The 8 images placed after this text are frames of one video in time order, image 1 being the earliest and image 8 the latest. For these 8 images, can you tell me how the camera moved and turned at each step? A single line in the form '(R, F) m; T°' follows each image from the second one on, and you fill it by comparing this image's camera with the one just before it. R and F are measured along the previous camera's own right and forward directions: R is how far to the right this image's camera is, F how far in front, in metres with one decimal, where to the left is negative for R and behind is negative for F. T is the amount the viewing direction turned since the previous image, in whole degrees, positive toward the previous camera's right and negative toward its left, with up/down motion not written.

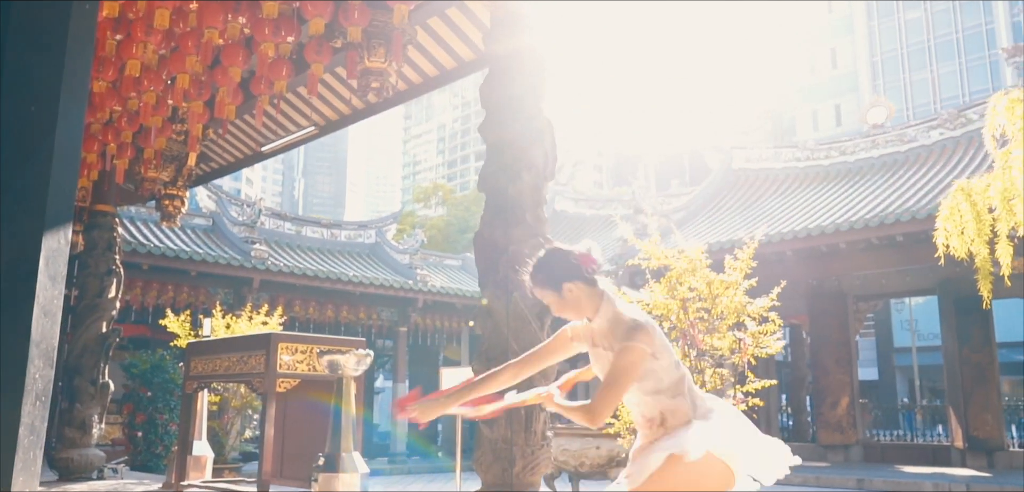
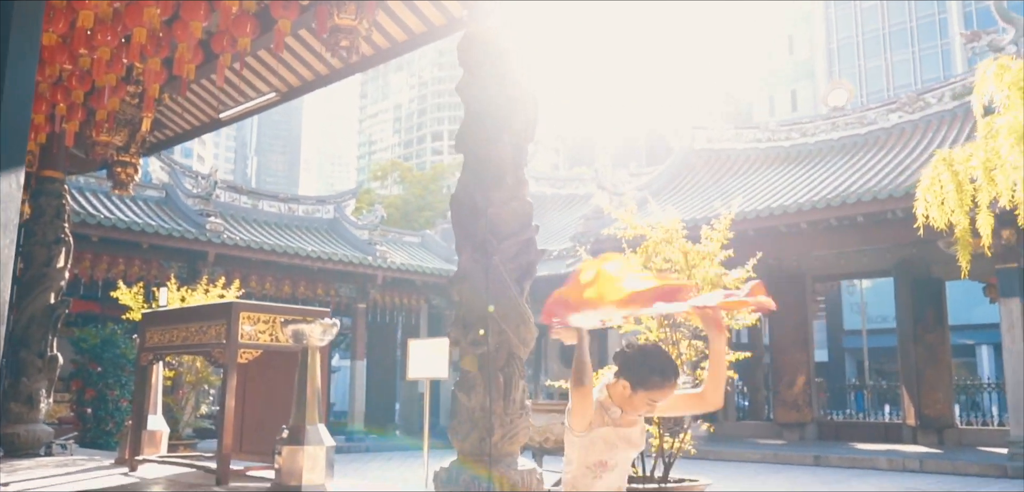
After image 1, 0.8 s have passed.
(-0.2, +0.2) m; +3°
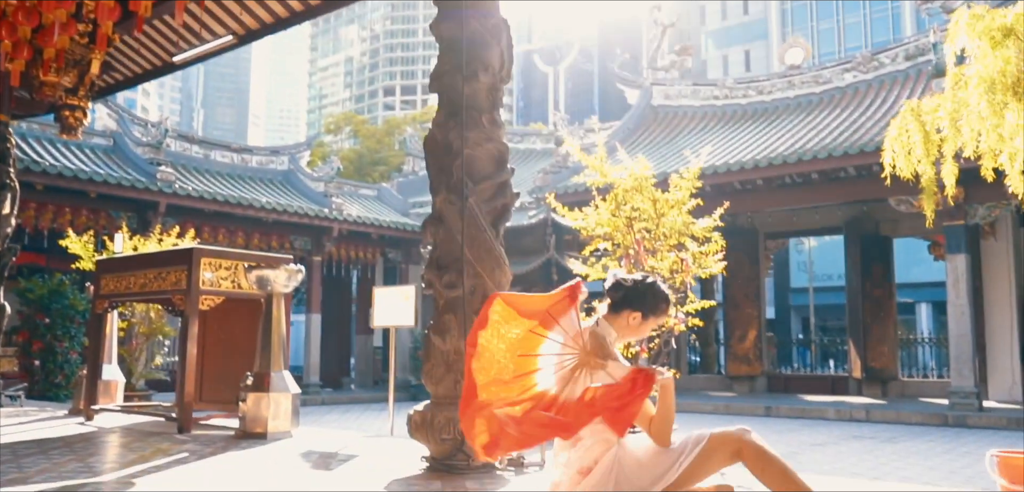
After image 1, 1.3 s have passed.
(-0.1, +0.1) m; +3°
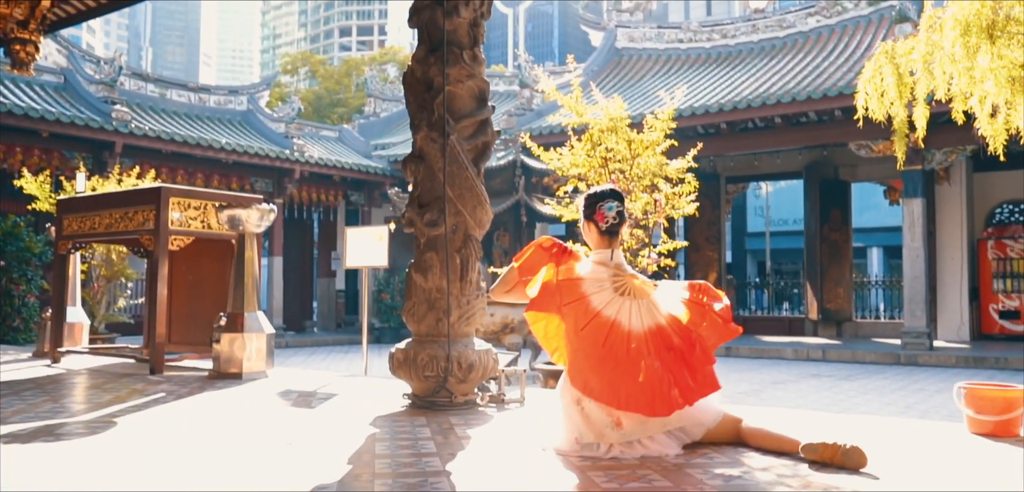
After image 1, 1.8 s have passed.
(-0.1, 0.0) m; +3°
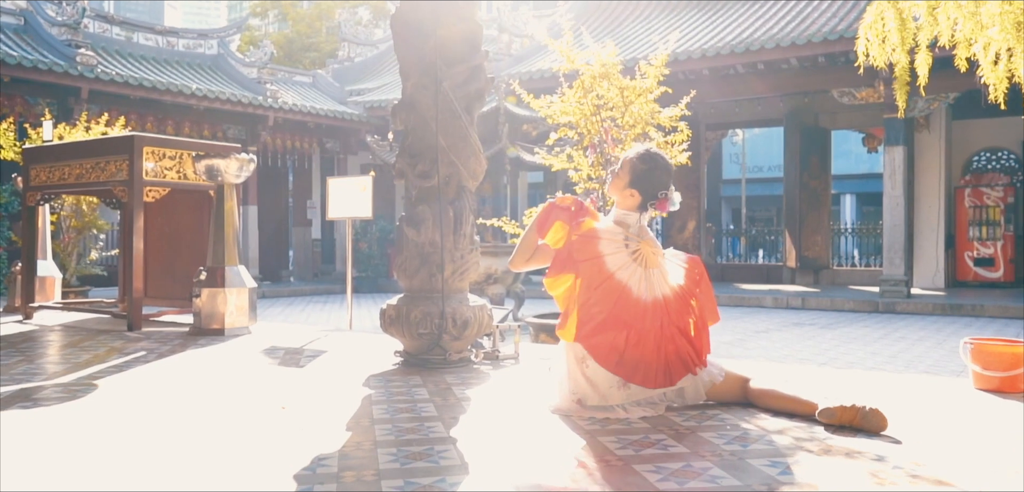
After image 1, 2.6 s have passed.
(-0.1, +0.2) m; +2°
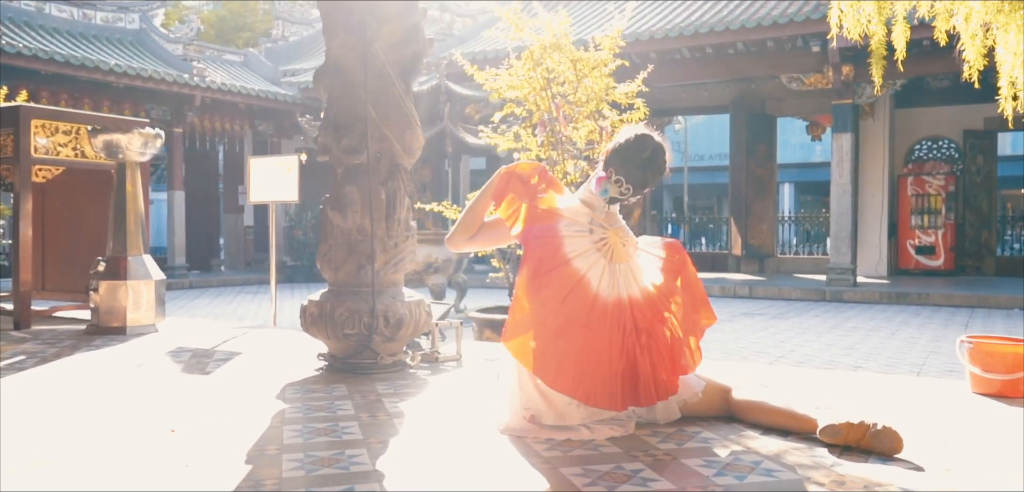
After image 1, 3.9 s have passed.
(0.0, +0.6) m; +4°
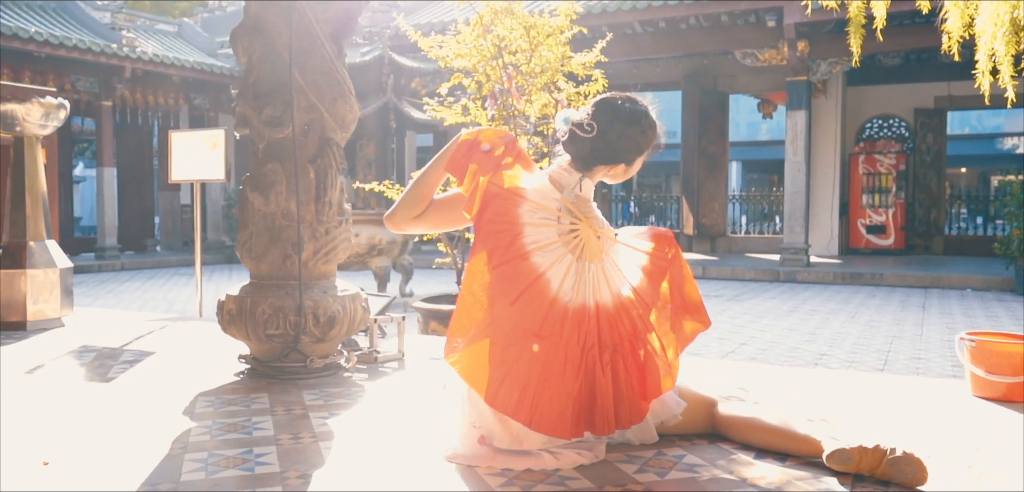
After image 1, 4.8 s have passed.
(0.0, +0.5) m; +3°
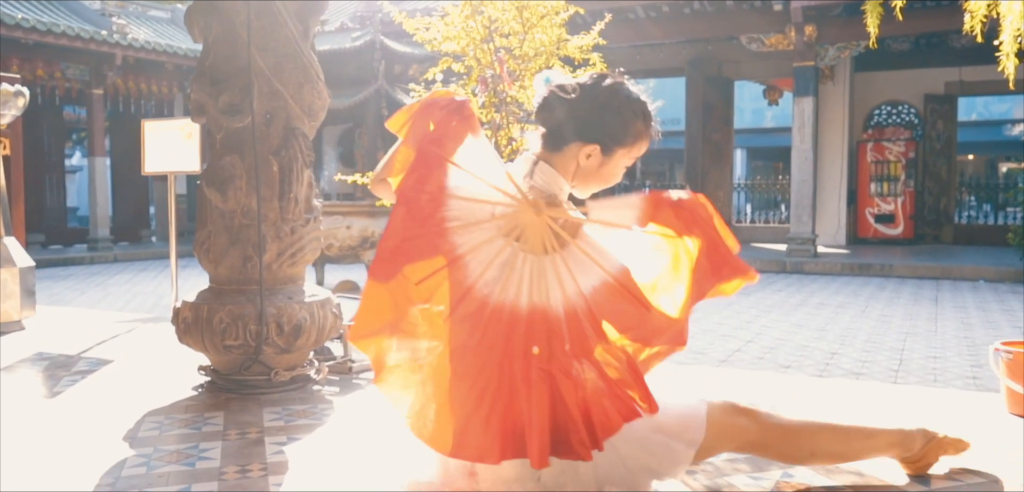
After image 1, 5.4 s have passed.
(+0.1, +0.4) m; 0°
